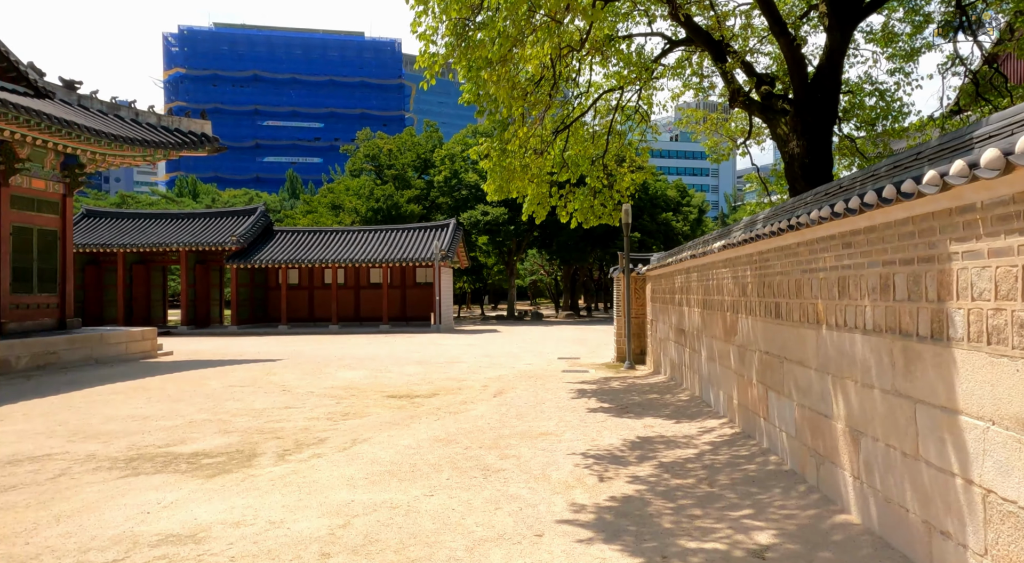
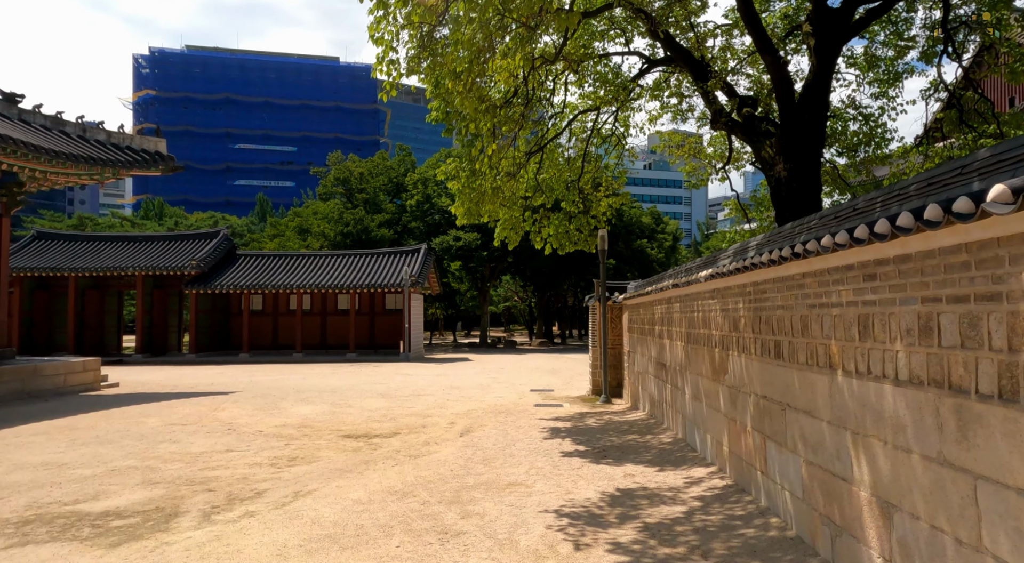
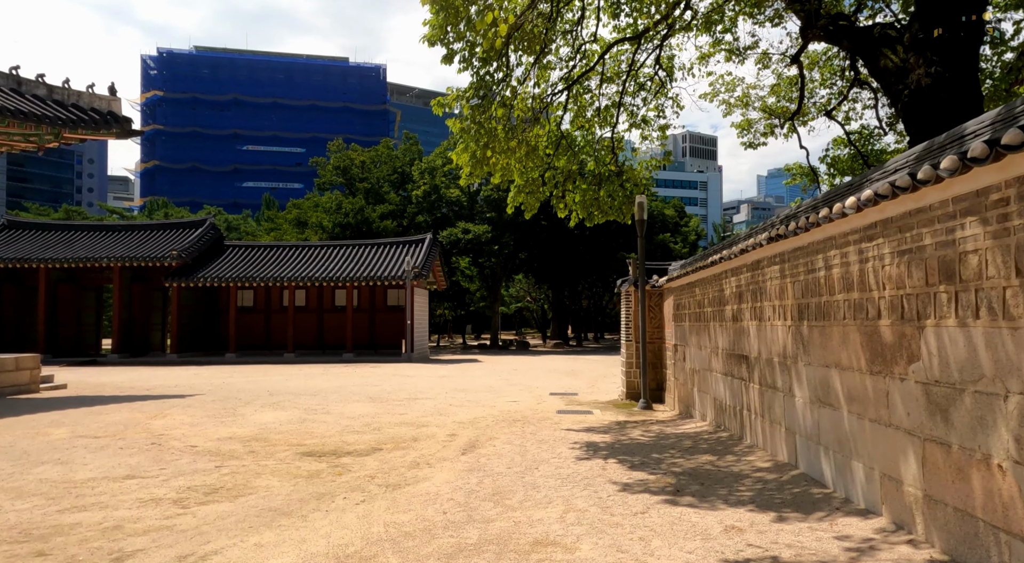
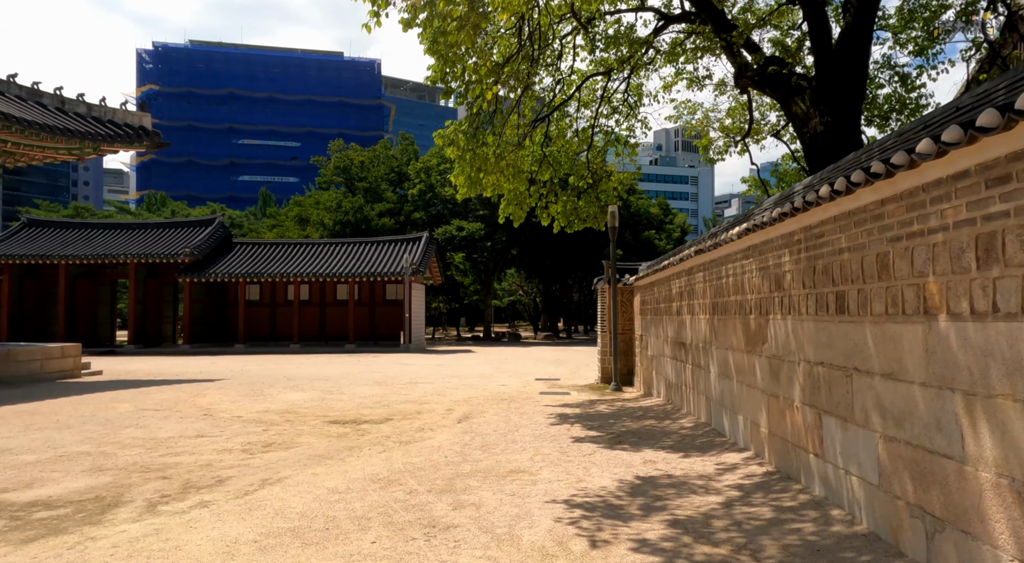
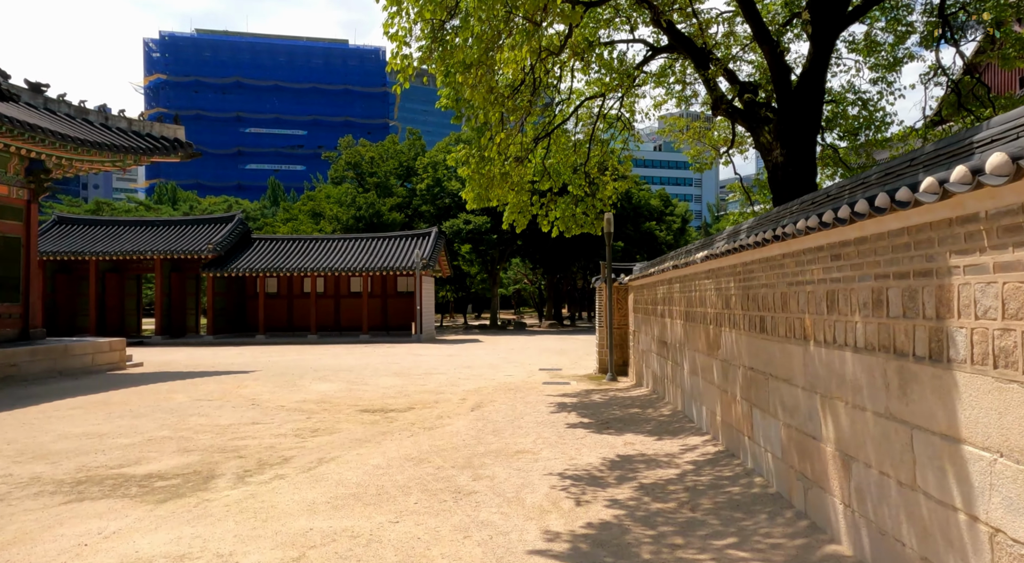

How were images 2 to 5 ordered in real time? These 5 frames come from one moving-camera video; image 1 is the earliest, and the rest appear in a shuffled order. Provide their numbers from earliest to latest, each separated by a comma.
5, 2, 4, 3
